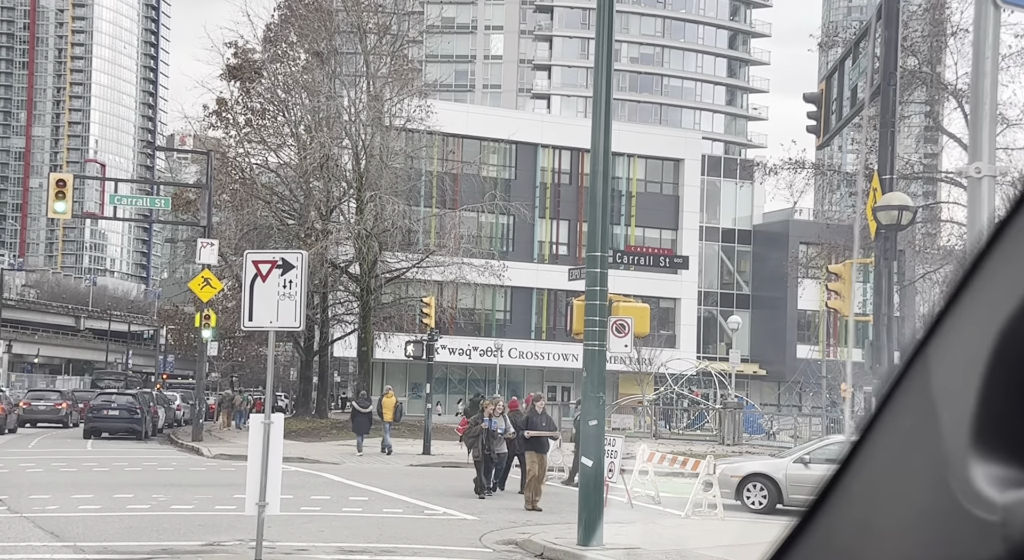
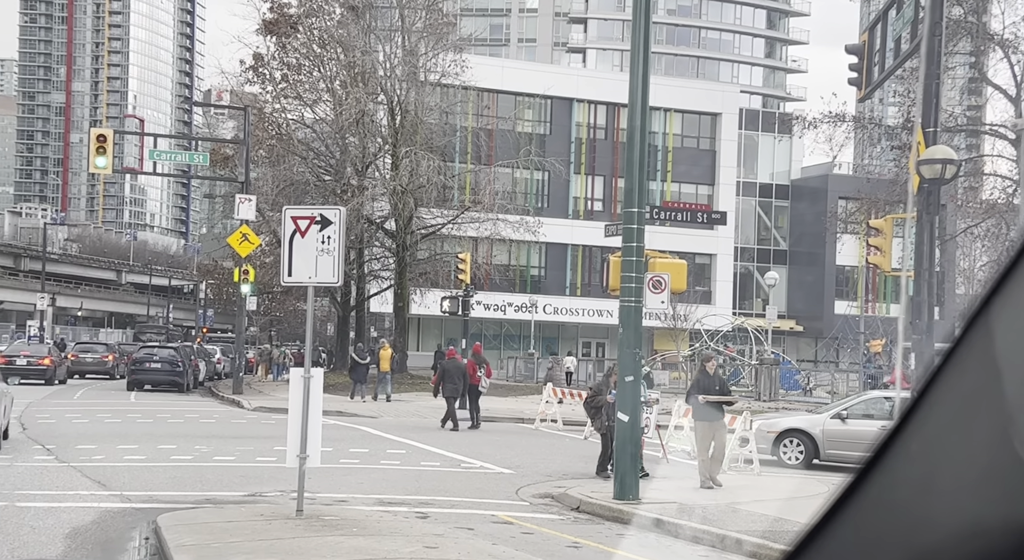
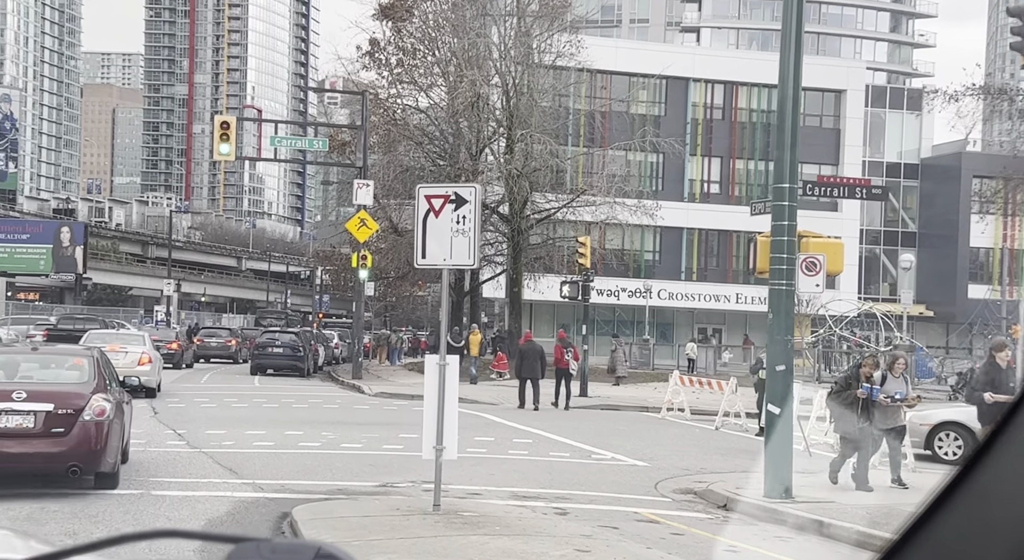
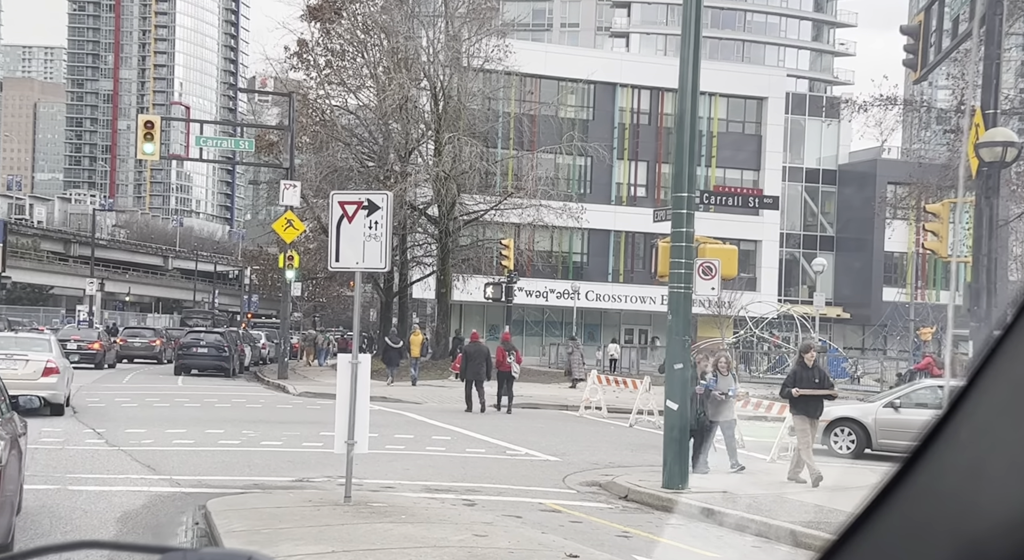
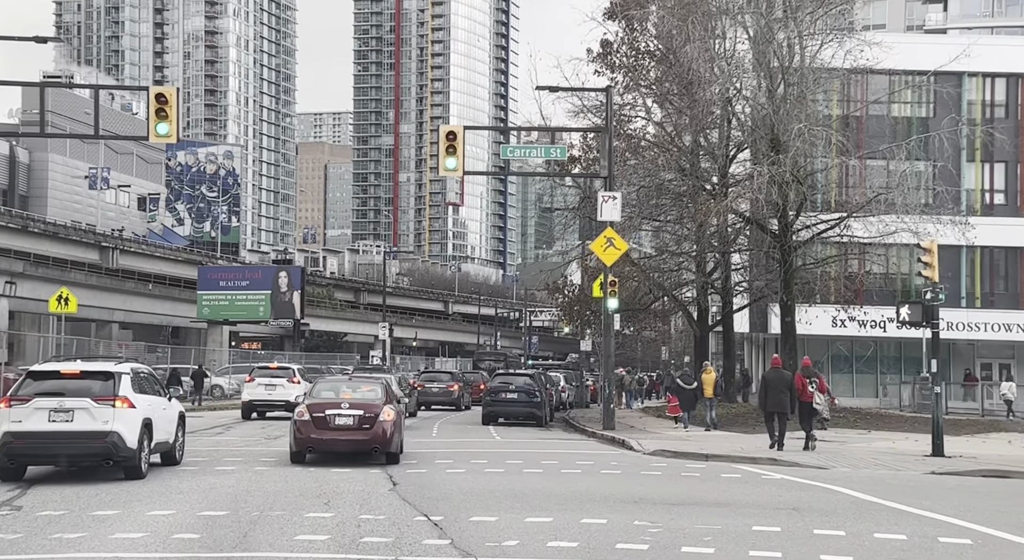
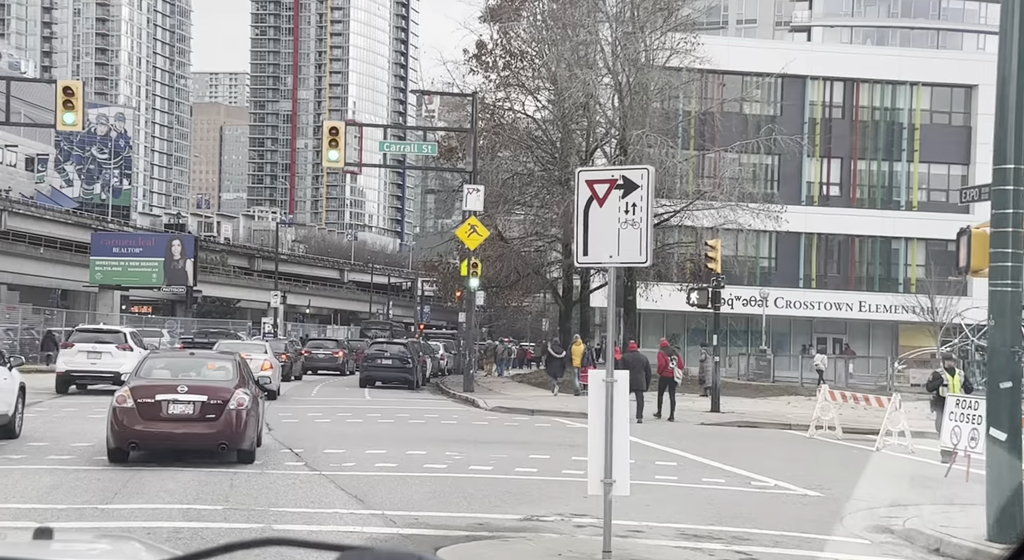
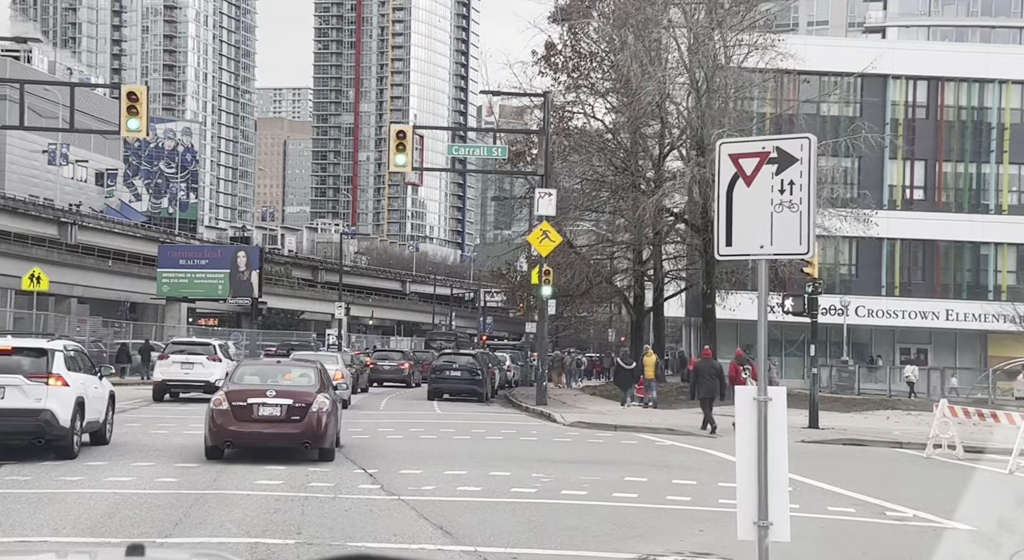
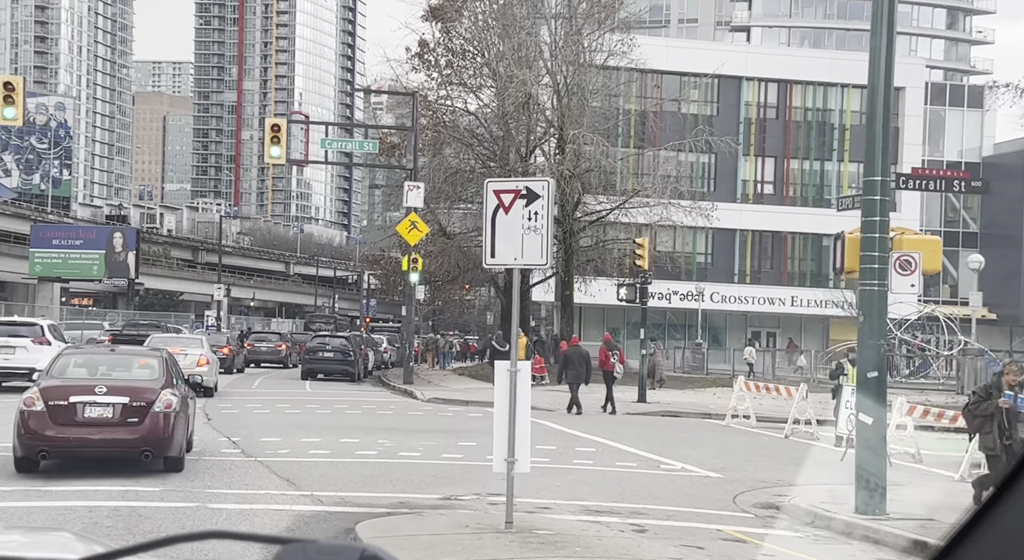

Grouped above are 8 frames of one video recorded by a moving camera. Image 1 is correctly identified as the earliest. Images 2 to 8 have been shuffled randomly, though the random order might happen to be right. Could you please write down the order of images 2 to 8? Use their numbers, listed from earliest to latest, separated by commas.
2, 4, 3, 8, 6, 7, 5
